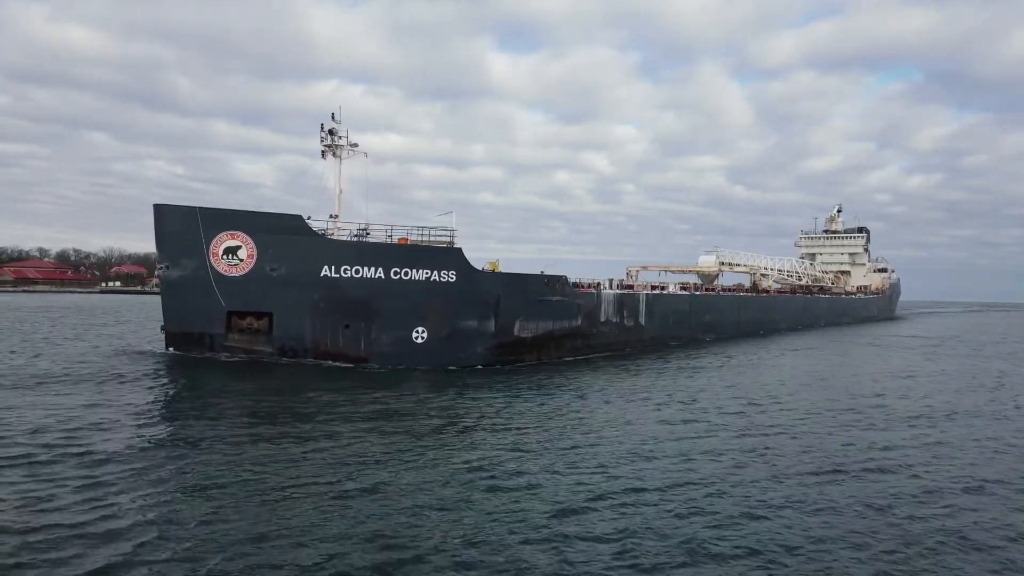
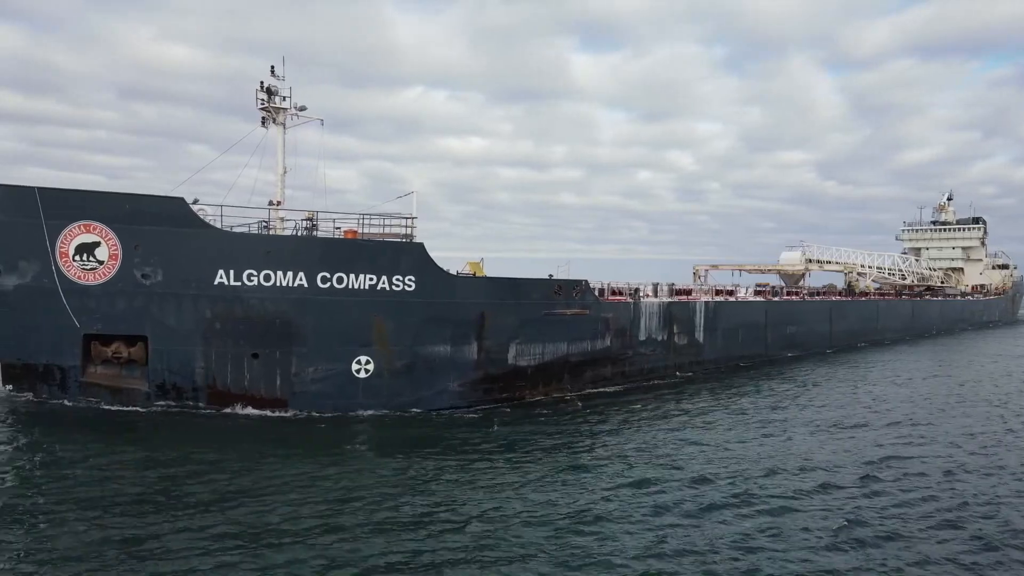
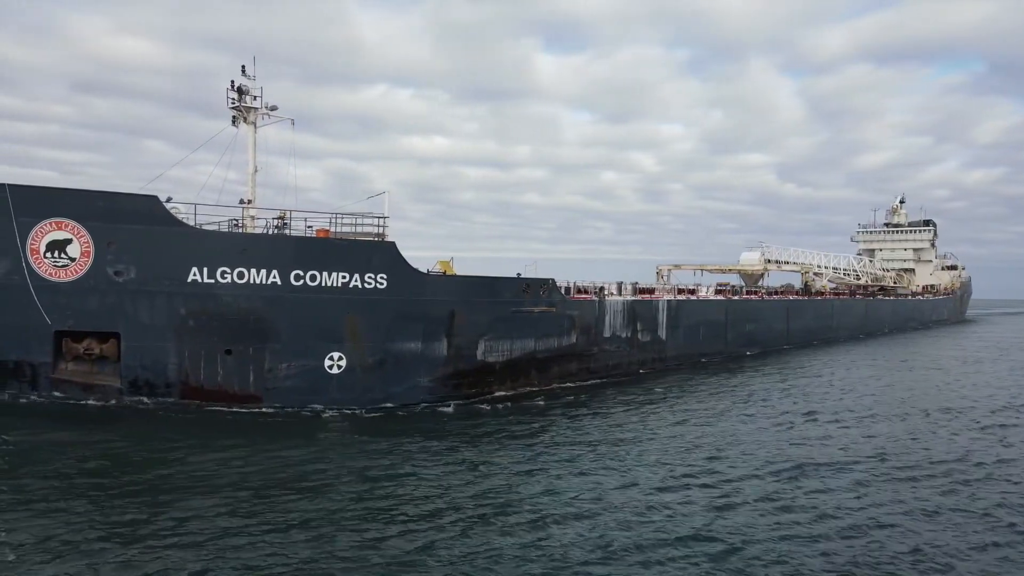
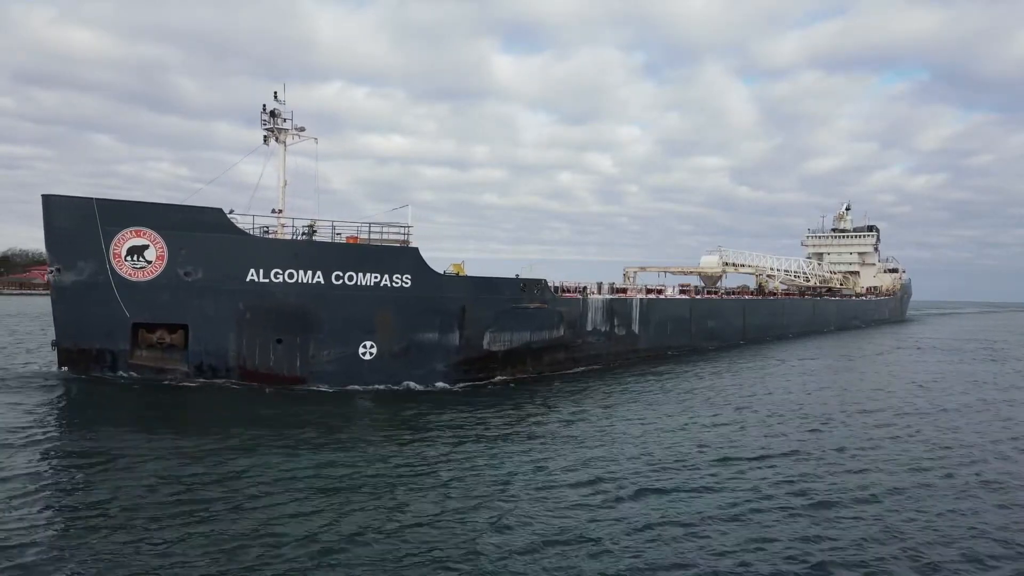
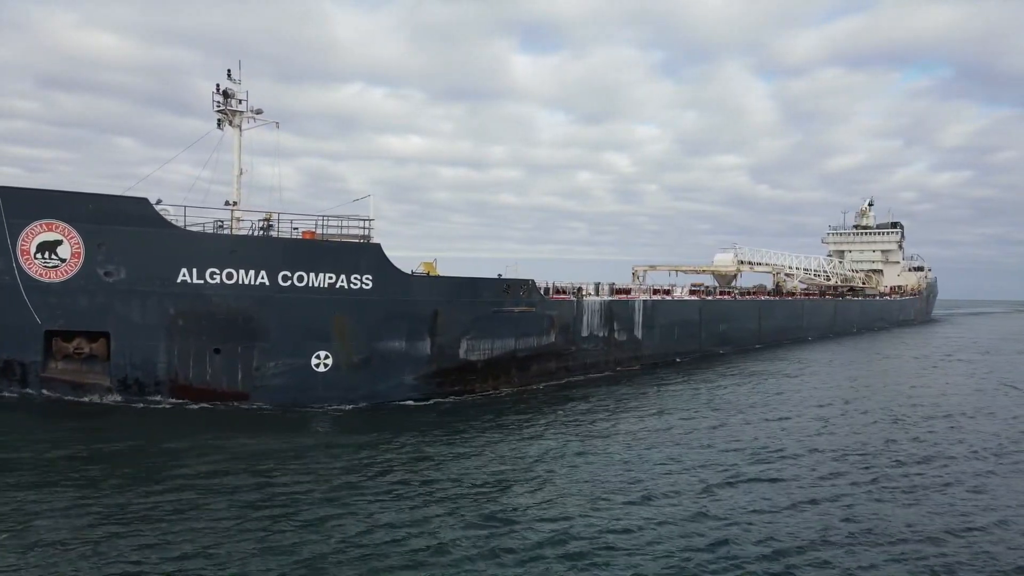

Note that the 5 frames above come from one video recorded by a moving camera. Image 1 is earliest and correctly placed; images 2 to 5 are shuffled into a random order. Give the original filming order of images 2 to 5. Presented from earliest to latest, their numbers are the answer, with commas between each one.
4, 5, 3, 2
